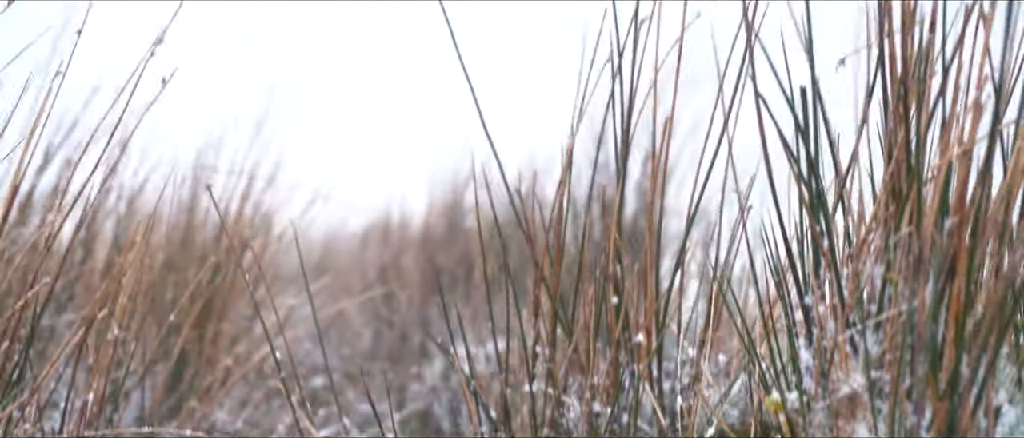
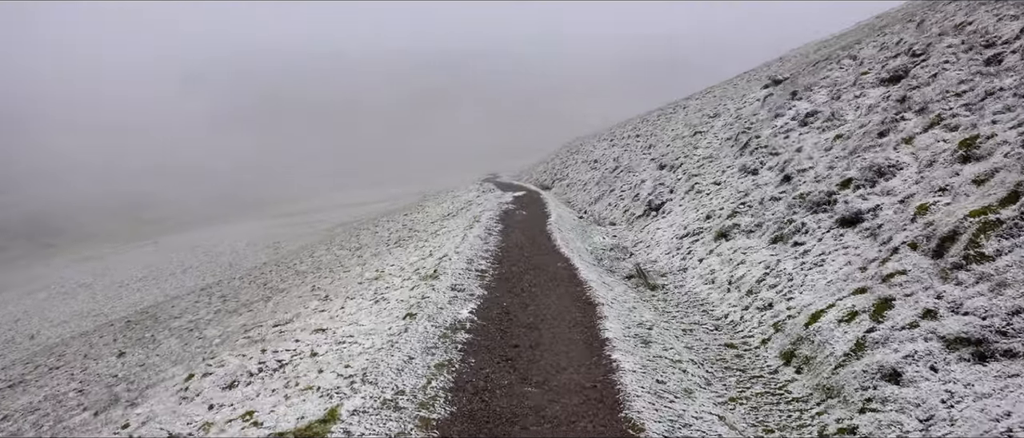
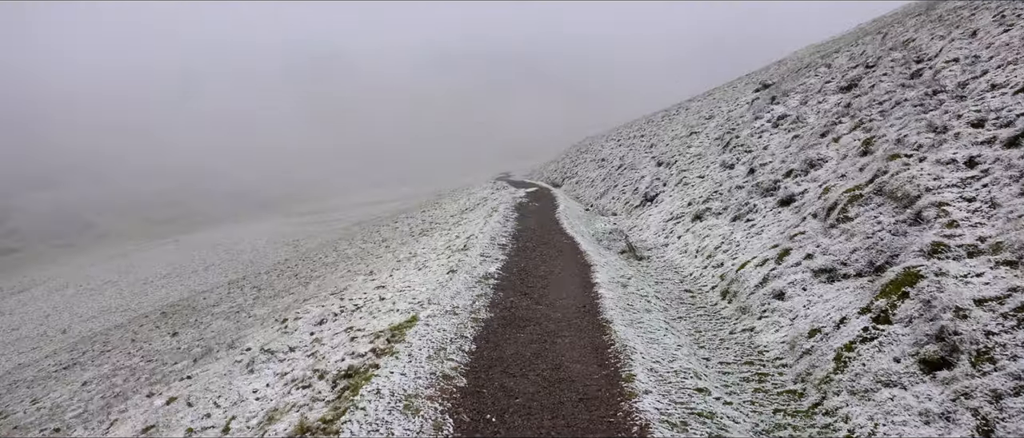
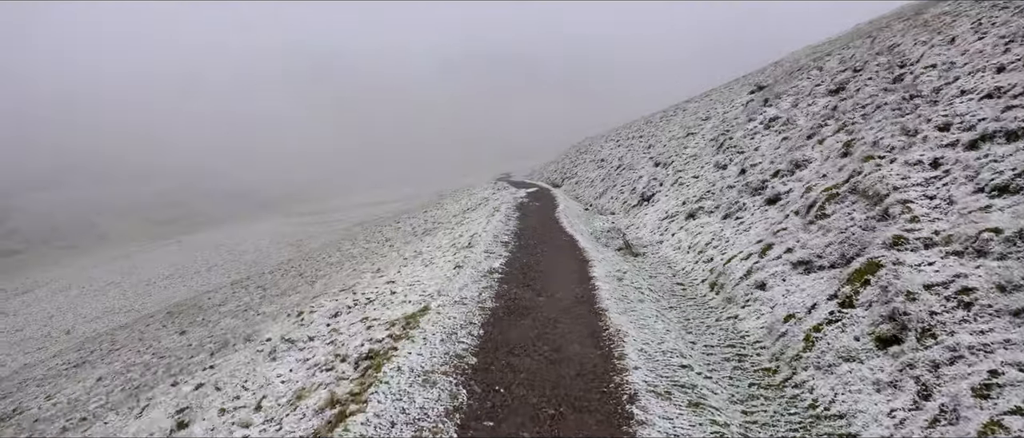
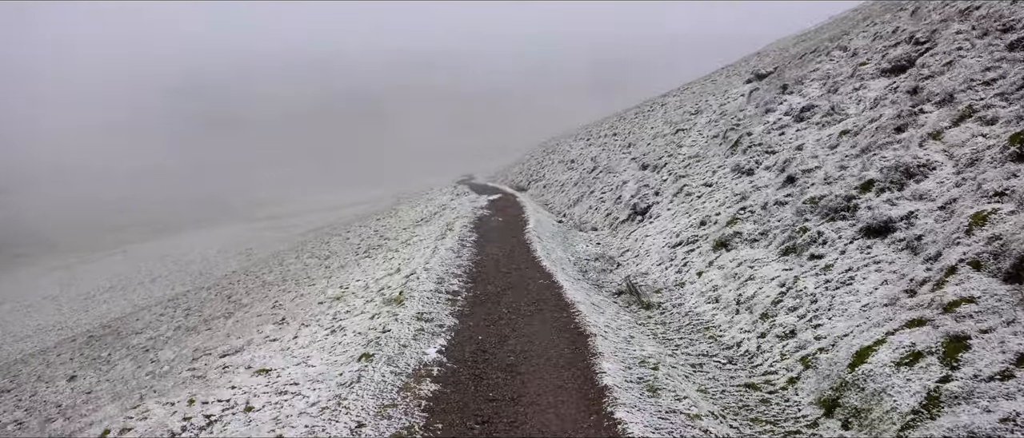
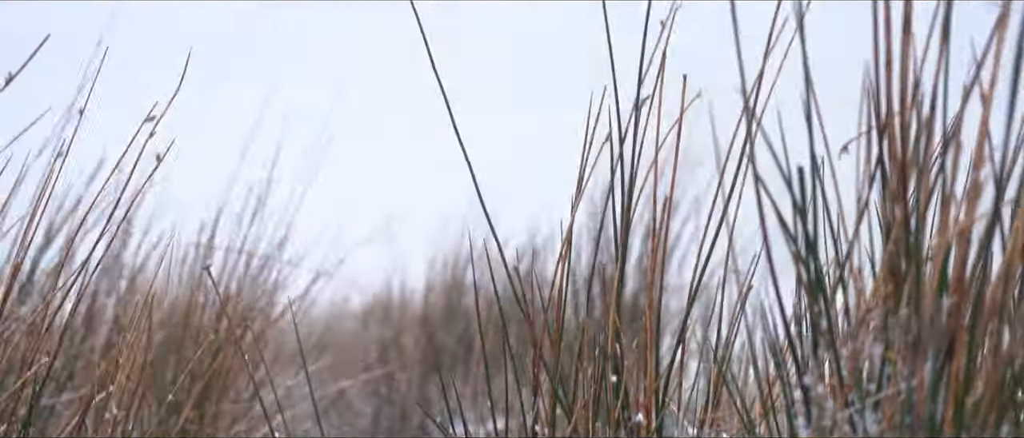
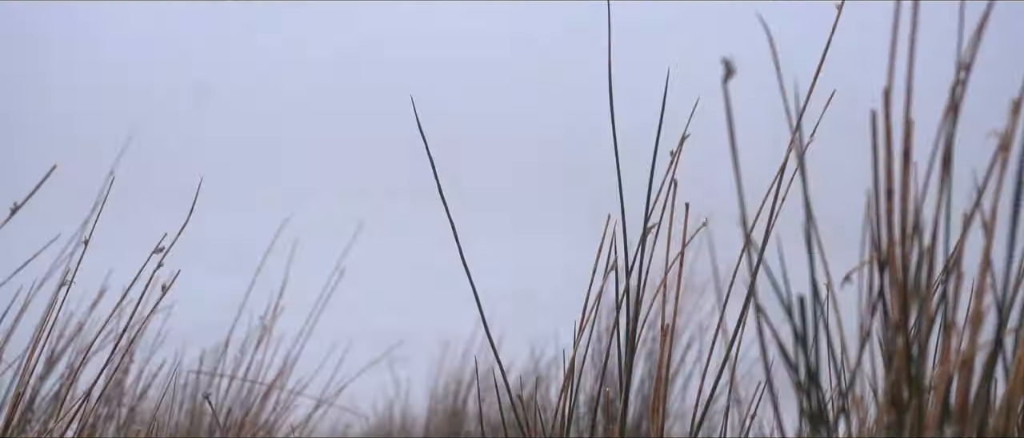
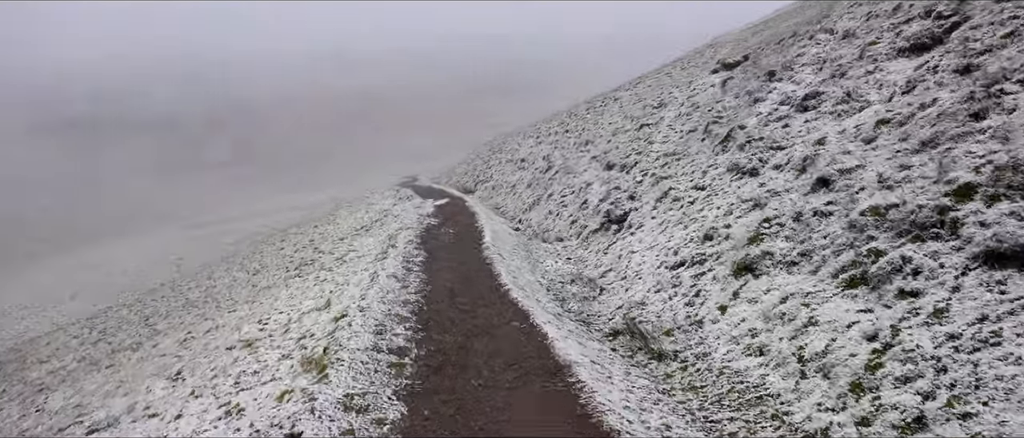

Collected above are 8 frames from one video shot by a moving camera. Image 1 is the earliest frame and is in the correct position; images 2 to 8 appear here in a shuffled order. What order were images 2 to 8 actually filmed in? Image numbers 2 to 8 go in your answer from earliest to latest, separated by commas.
6, 7, 4, 3, 2, 5, 8
